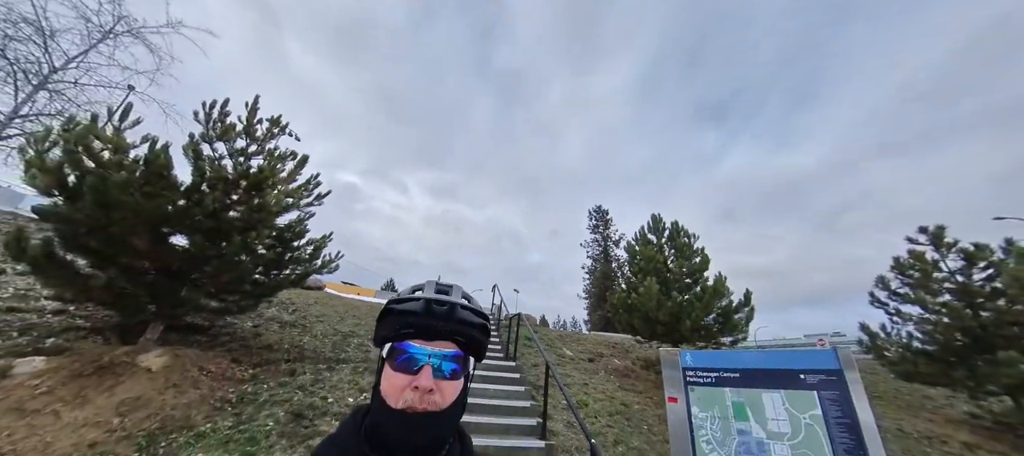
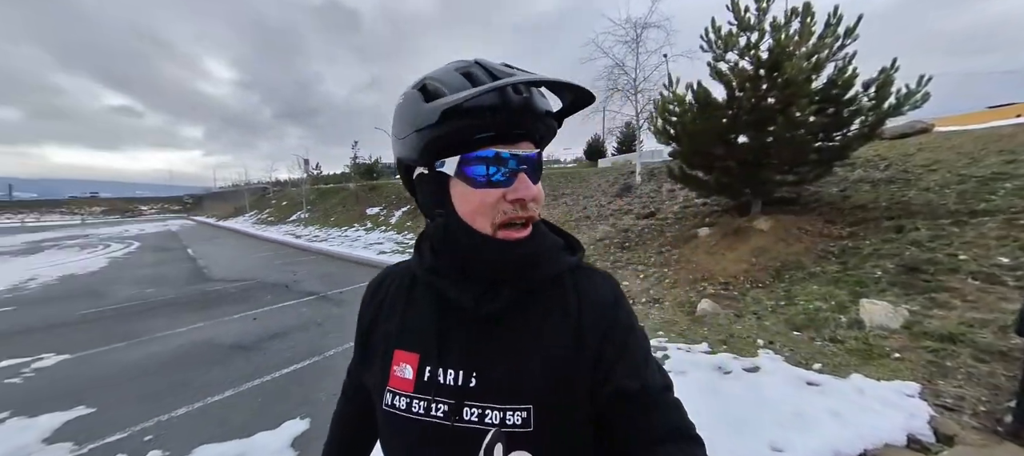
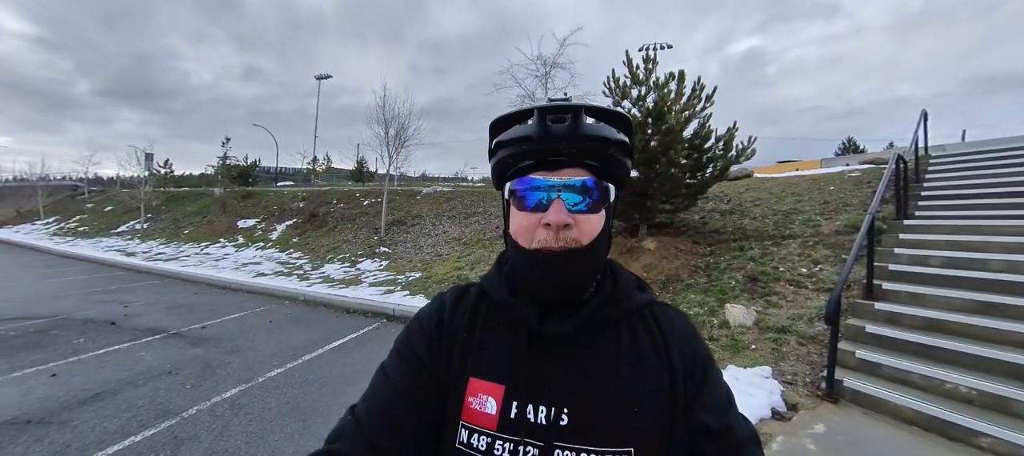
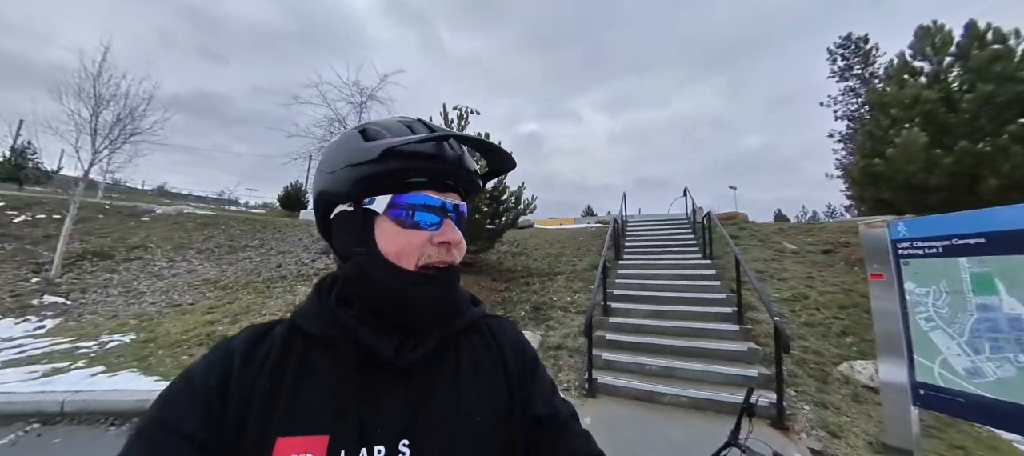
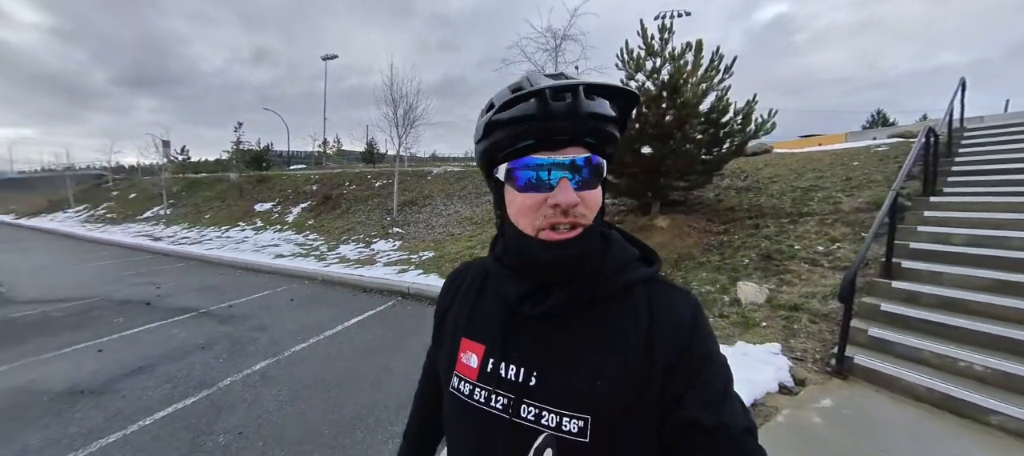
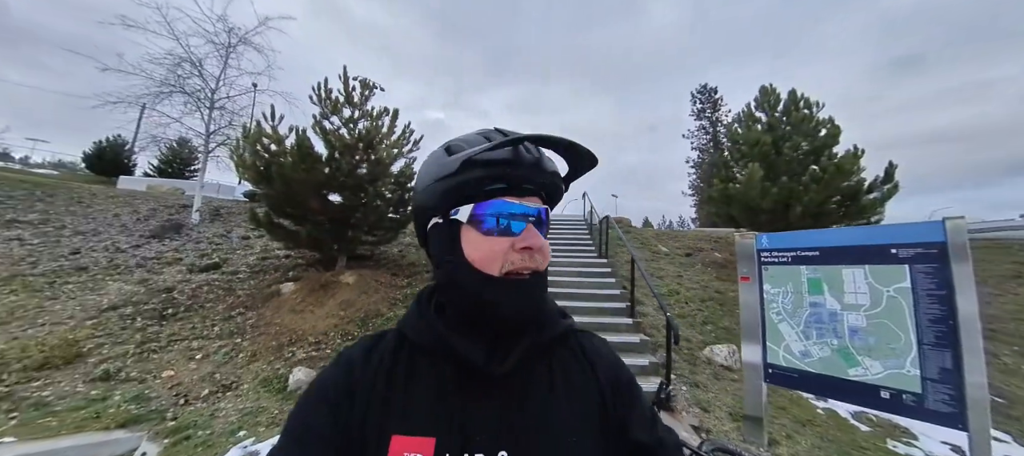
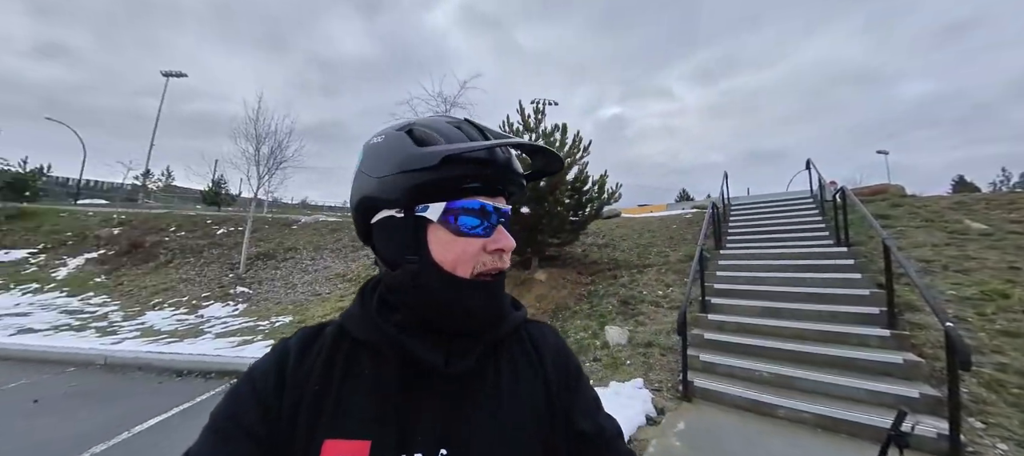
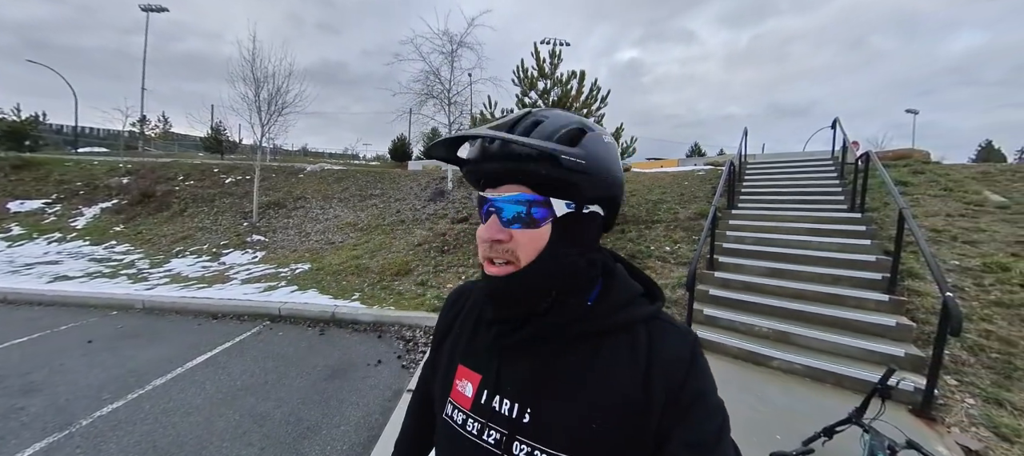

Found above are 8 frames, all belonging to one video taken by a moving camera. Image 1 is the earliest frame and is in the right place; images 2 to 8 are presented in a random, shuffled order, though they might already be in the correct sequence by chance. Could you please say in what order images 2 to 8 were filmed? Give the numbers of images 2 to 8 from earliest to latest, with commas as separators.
6, 4, 7, 3, 8, 5, 2
